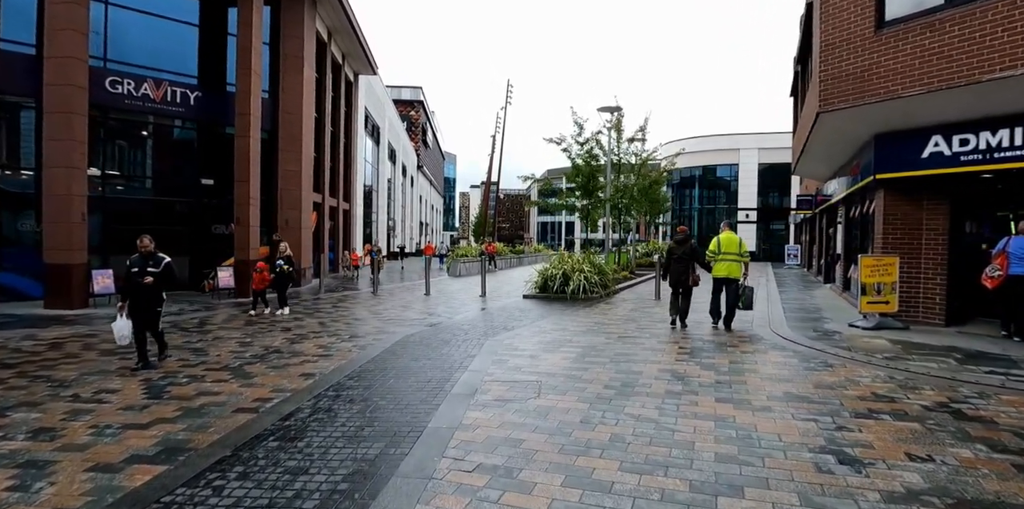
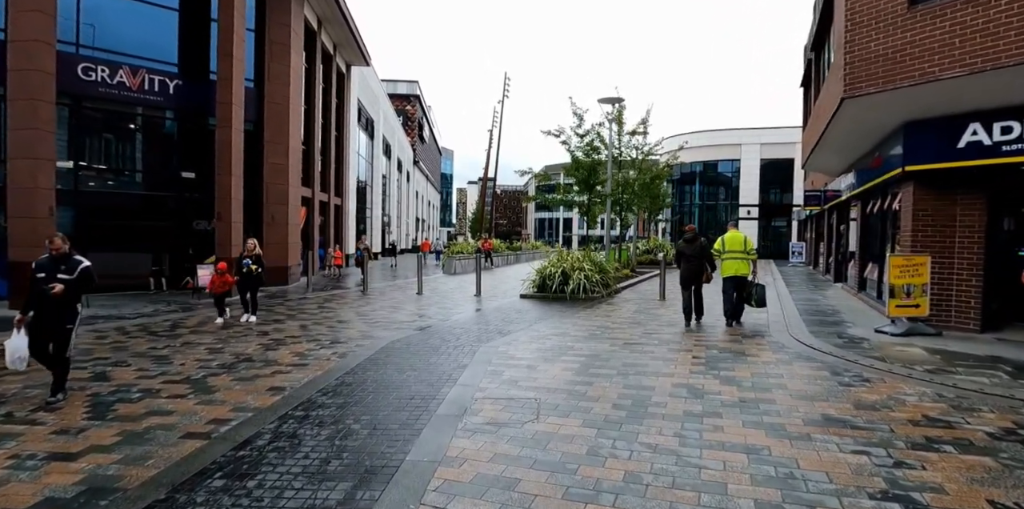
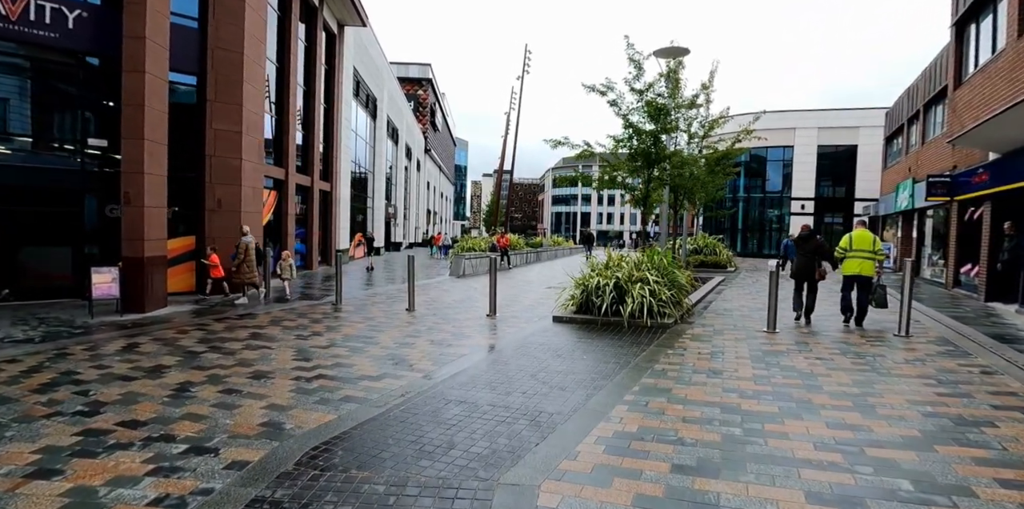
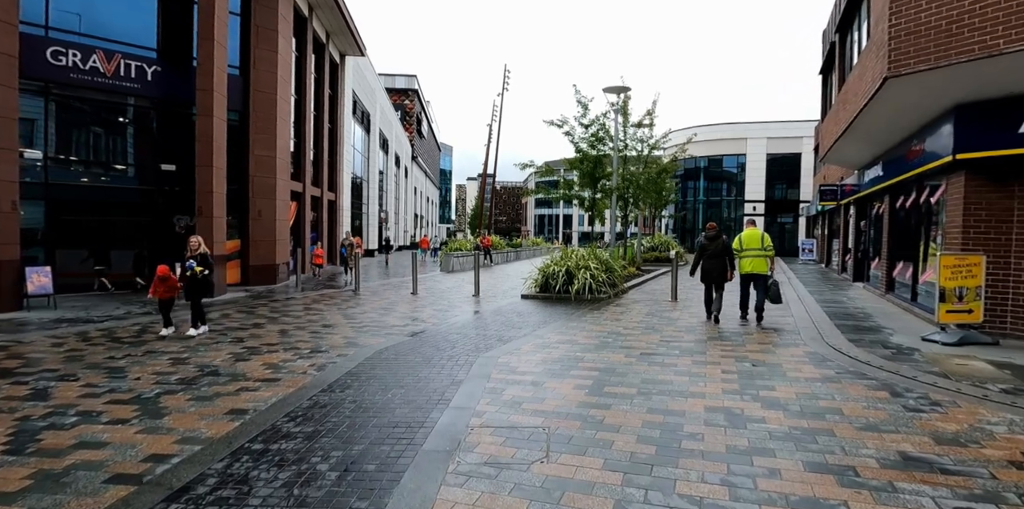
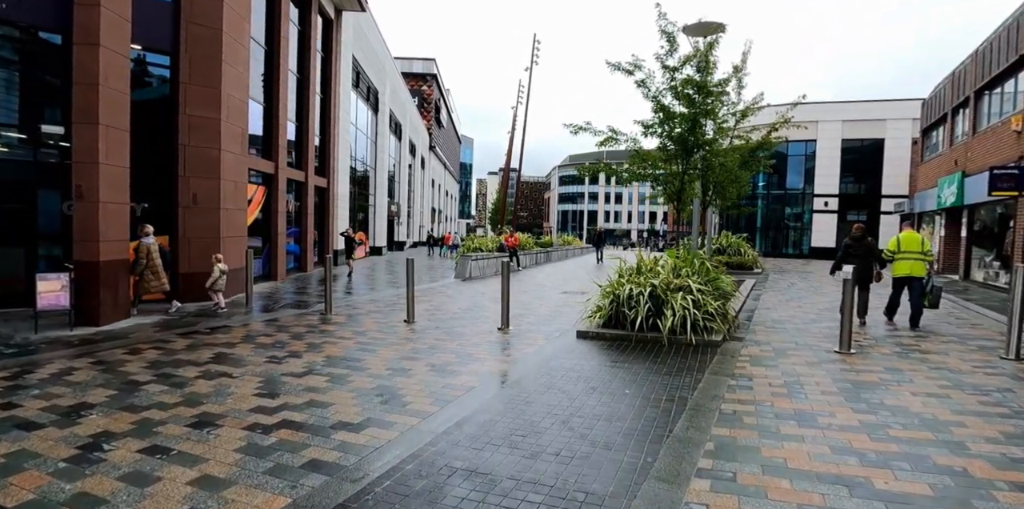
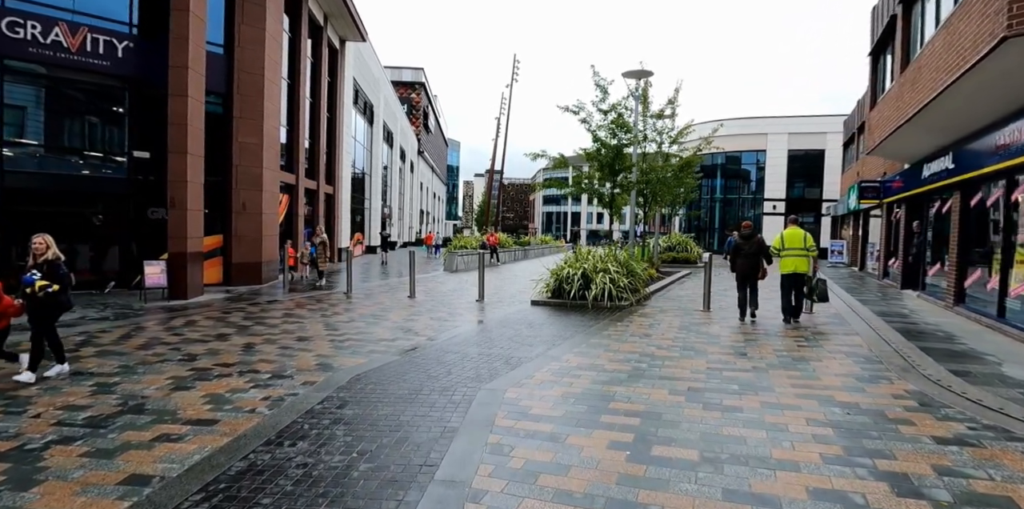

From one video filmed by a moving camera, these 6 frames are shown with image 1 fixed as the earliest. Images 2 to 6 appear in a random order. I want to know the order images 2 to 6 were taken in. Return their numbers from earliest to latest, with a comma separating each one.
2, 4, 6, 3, 5
